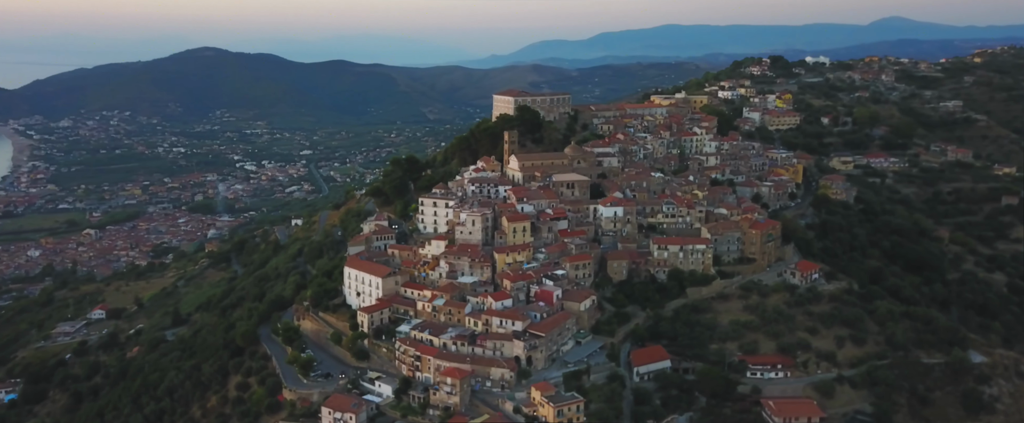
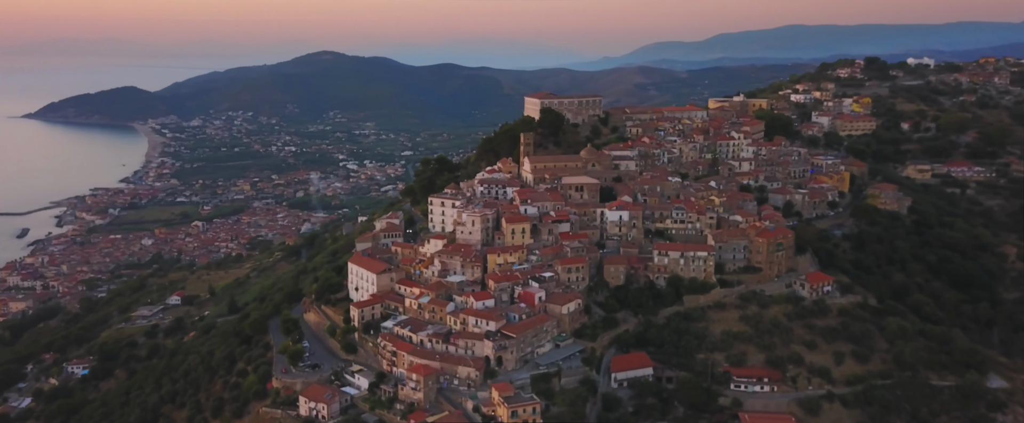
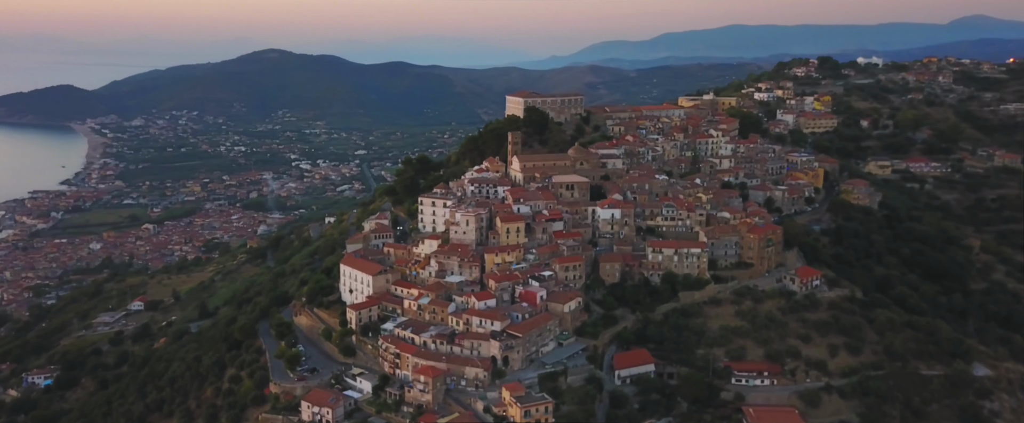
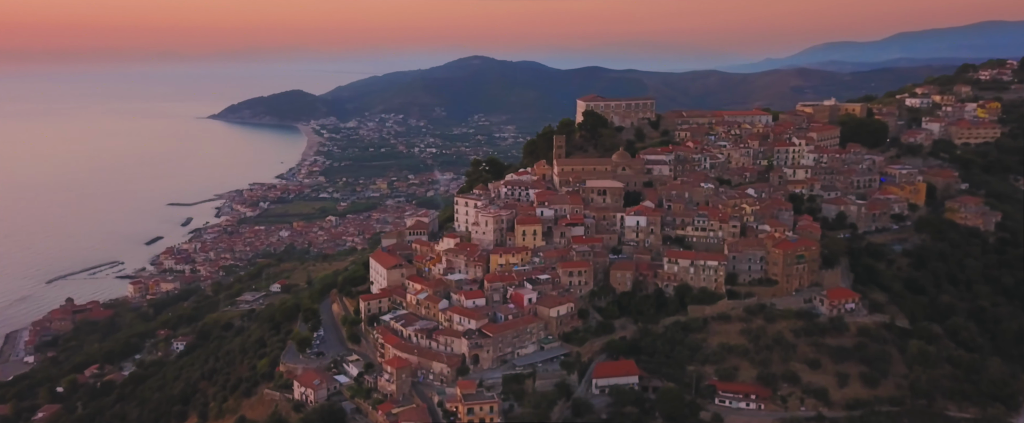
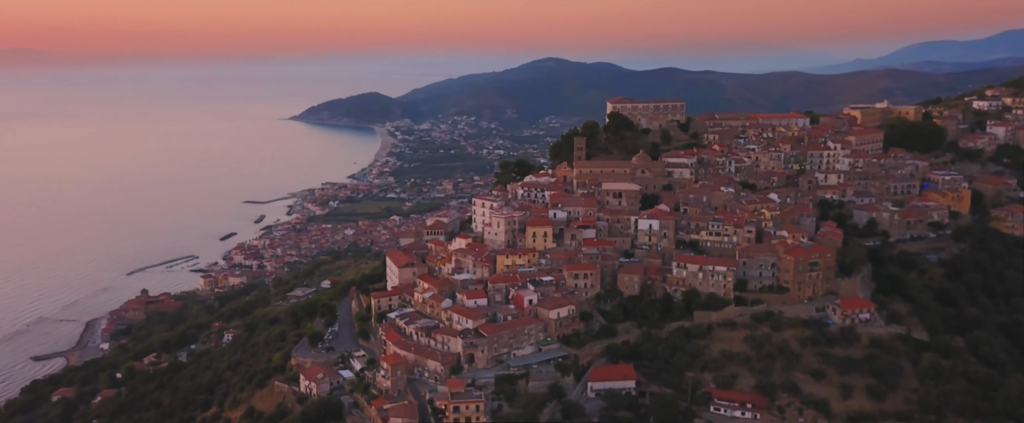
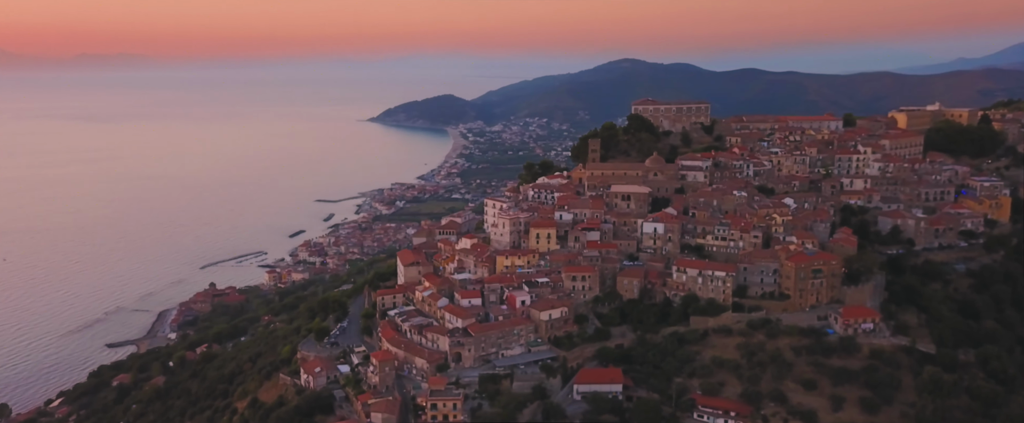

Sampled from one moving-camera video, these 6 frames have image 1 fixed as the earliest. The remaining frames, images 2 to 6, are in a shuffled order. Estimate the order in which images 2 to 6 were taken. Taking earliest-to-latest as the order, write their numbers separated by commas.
3, 2, 4, 5, 6
